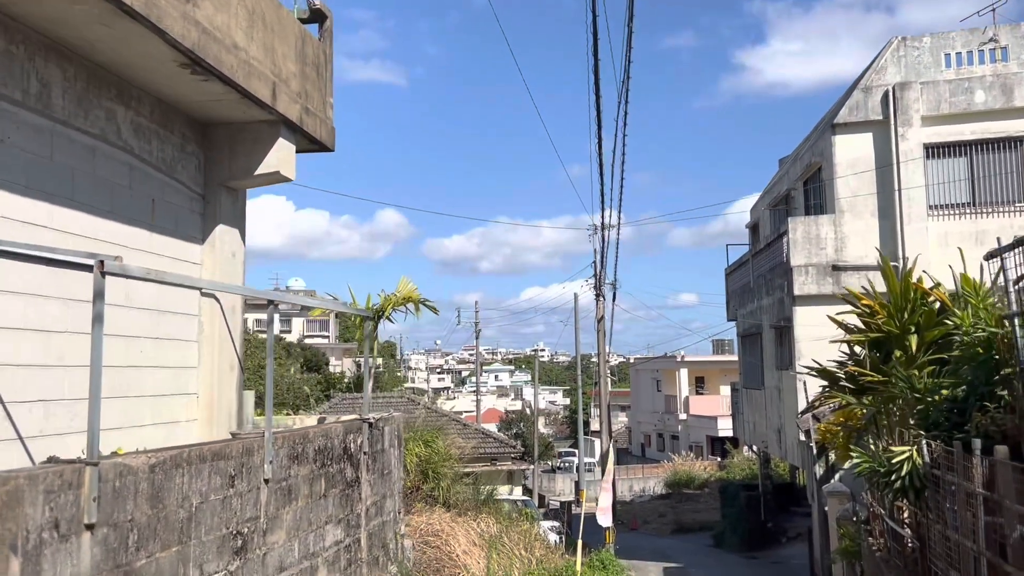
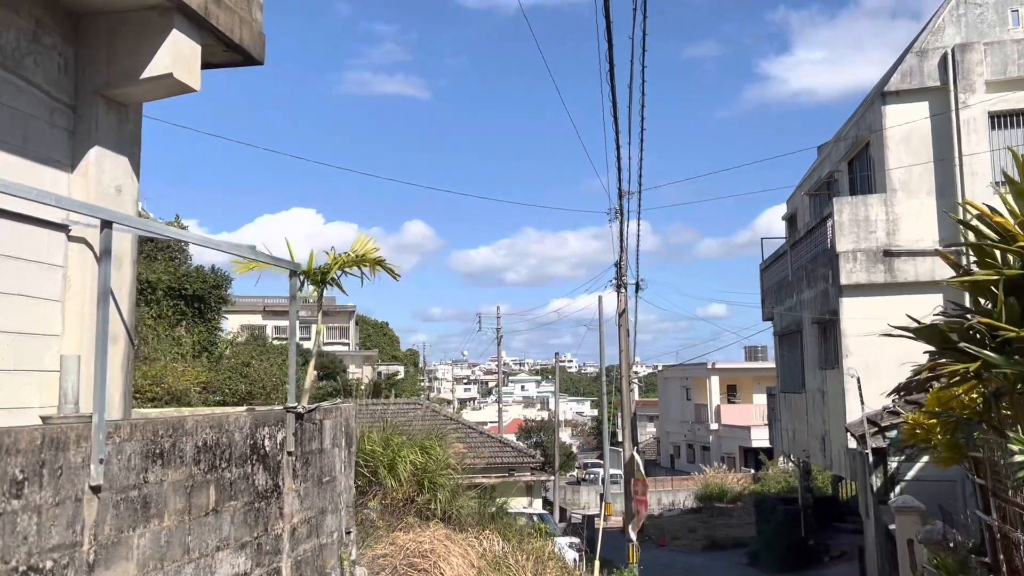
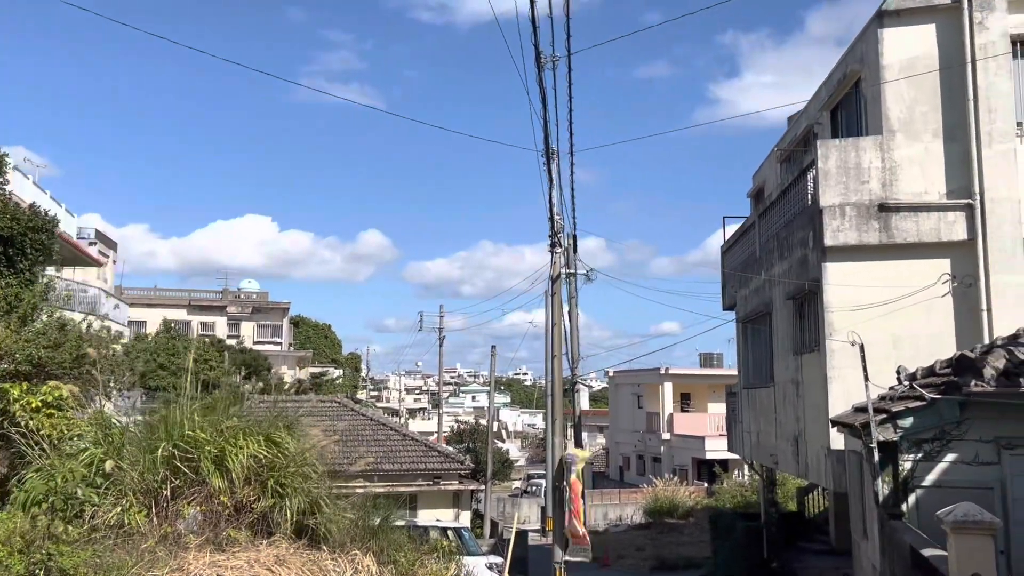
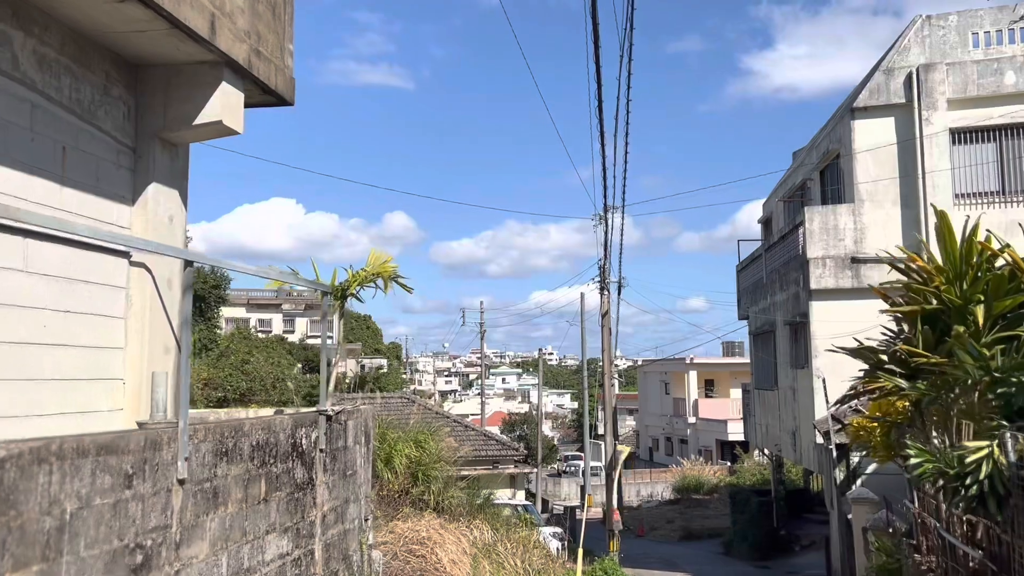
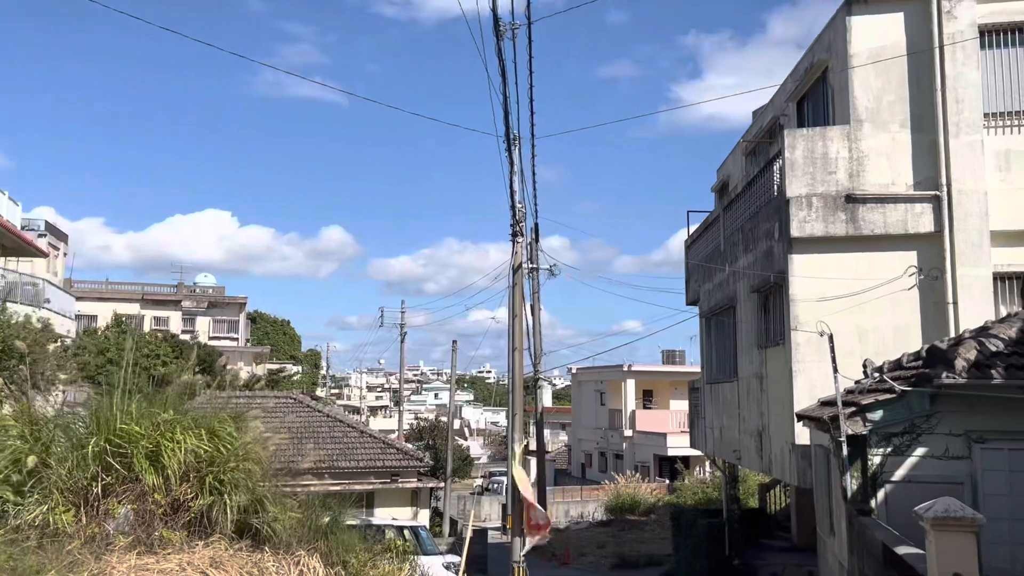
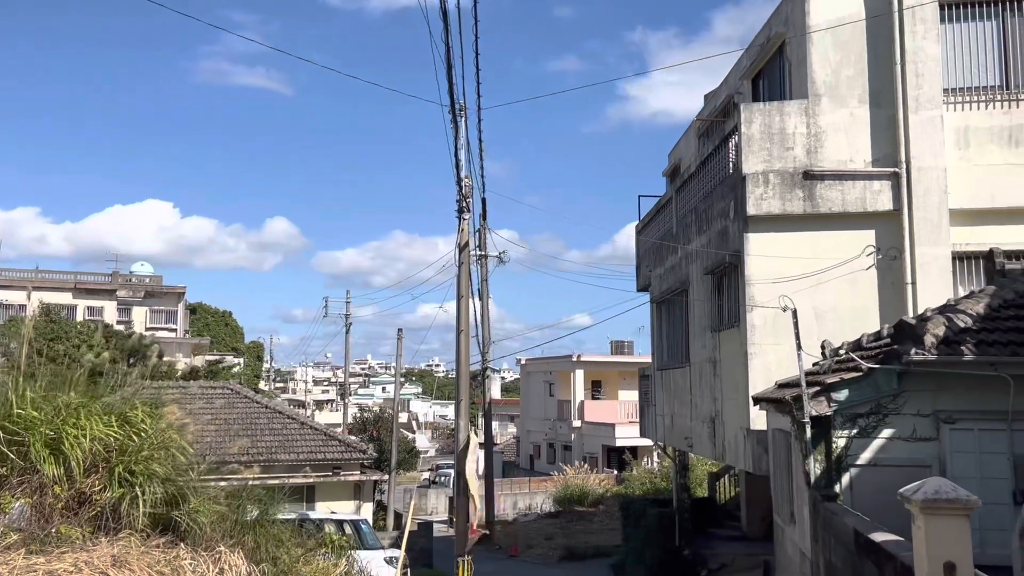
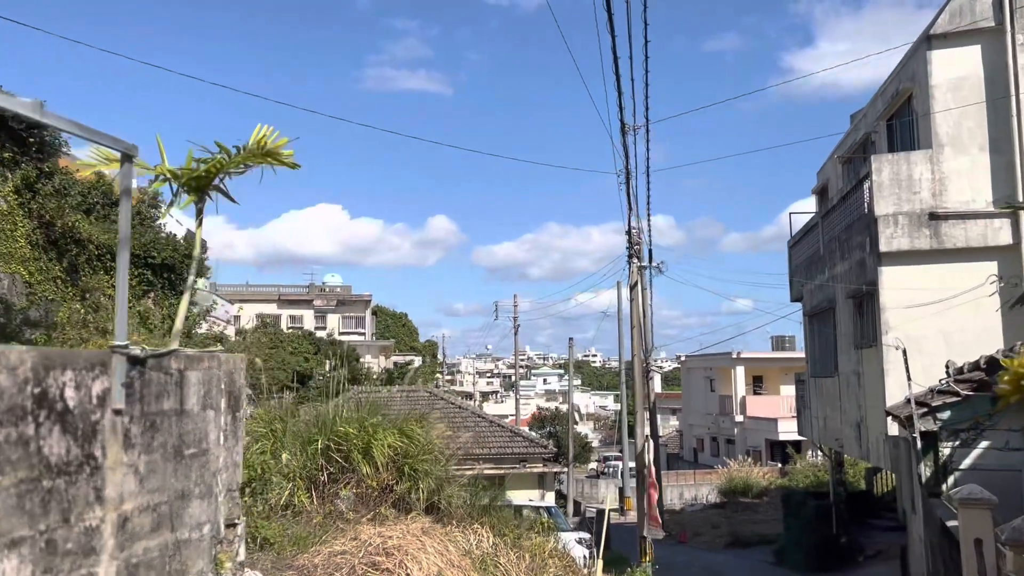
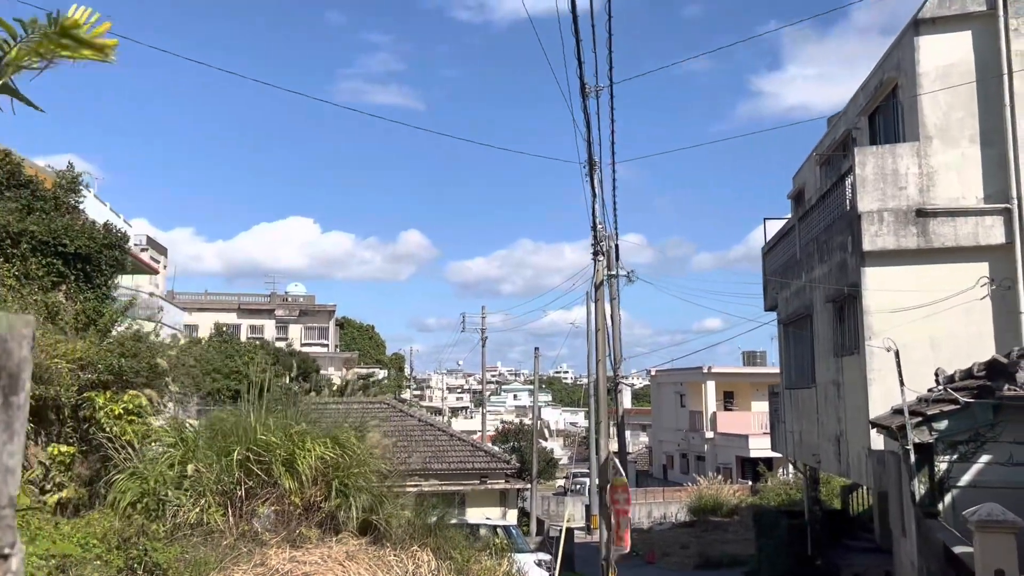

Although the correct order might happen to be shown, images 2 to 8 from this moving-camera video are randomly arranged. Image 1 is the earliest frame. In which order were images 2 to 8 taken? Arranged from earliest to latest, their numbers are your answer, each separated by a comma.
4, 2, 7, 8, 3, 5, 6
